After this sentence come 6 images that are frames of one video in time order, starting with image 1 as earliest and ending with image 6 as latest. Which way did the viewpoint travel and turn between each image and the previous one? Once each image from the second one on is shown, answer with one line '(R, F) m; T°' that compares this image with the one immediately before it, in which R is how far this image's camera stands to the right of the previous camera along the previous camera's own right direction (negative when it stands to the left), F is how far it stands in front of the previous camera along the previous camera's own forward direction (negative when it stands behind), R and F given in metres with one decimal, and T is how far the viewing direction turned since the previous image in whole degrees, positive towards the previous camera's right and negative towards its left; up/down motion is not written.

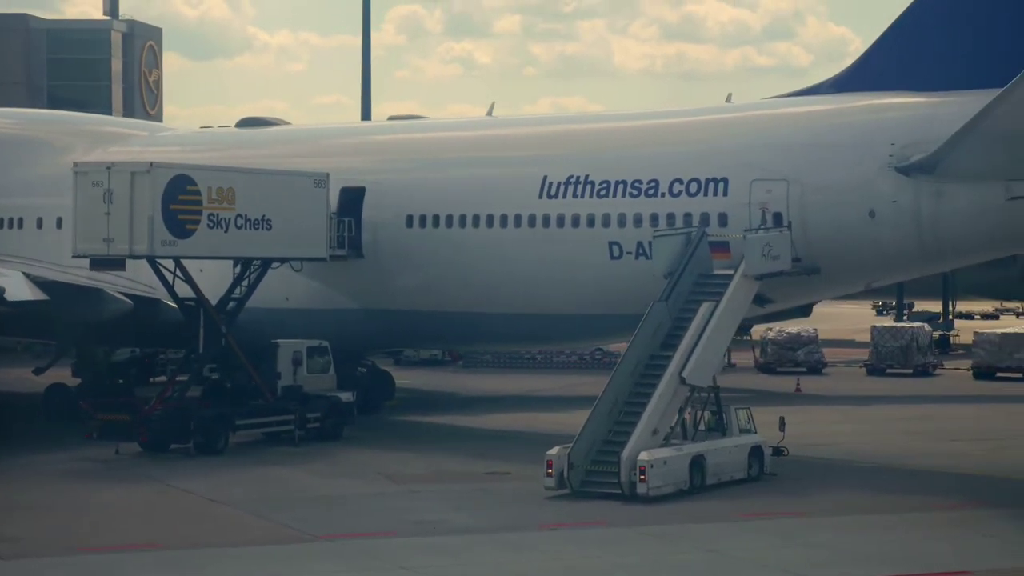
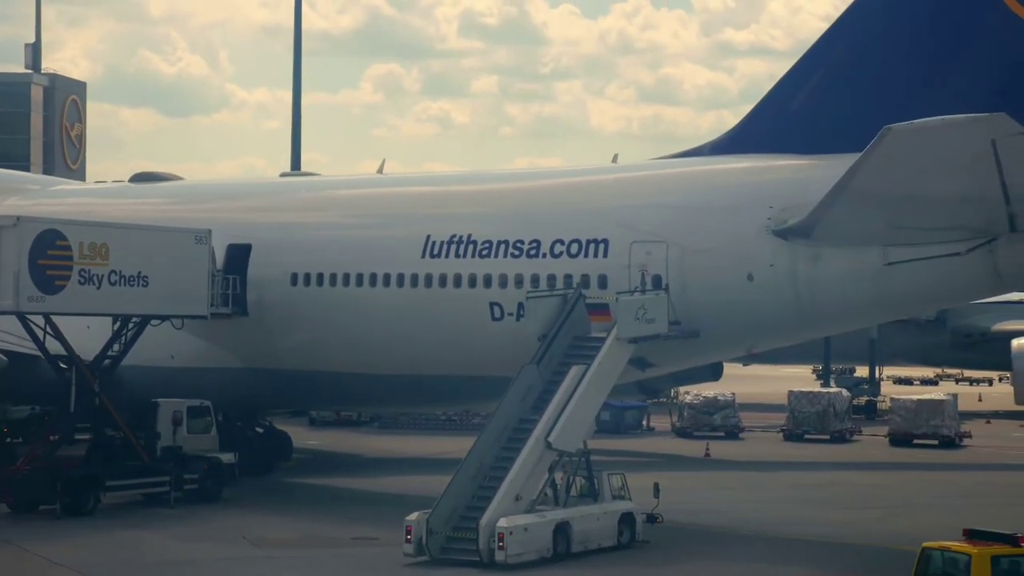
(+1.0, +0.3) m; +1°
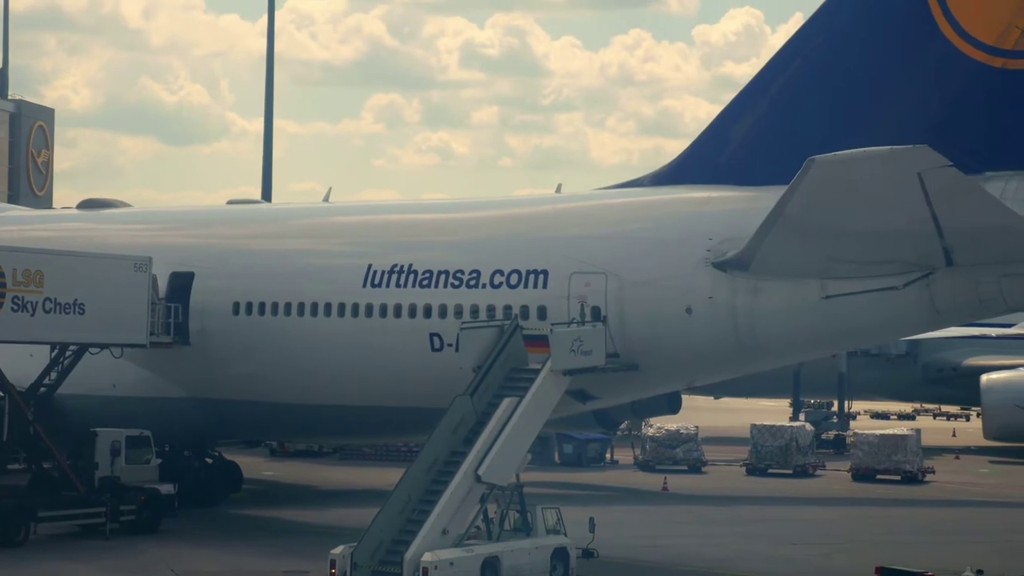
(+0.6, +0.2) m; 0°
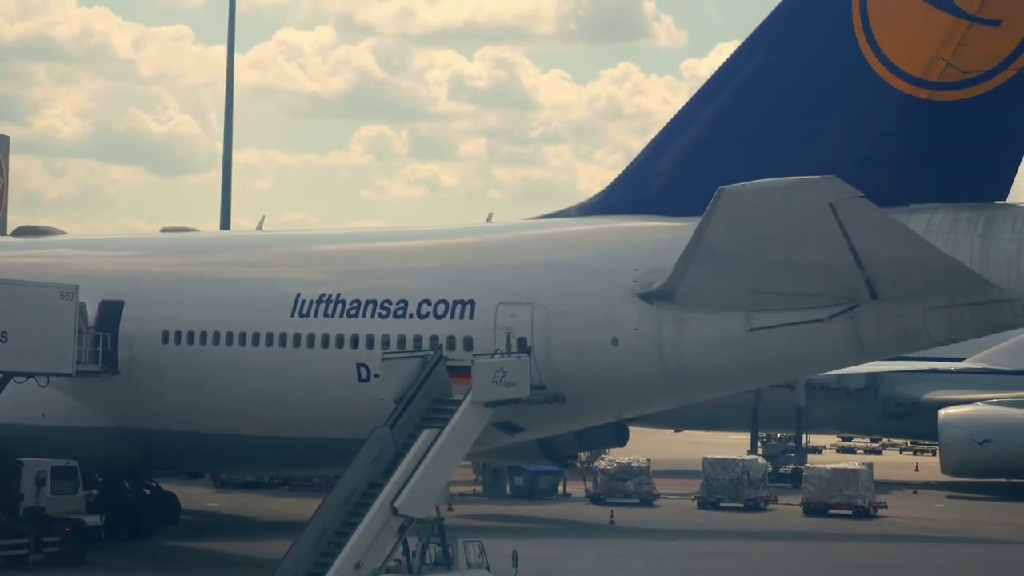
(+0.6, +0.2) m; 0°
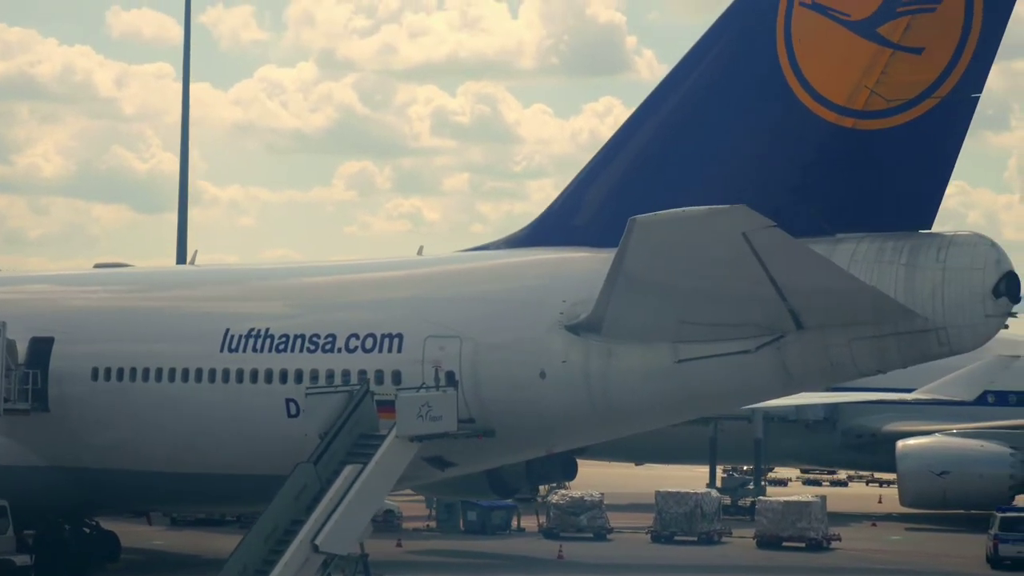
(+0.5, +0.2) m; 0°
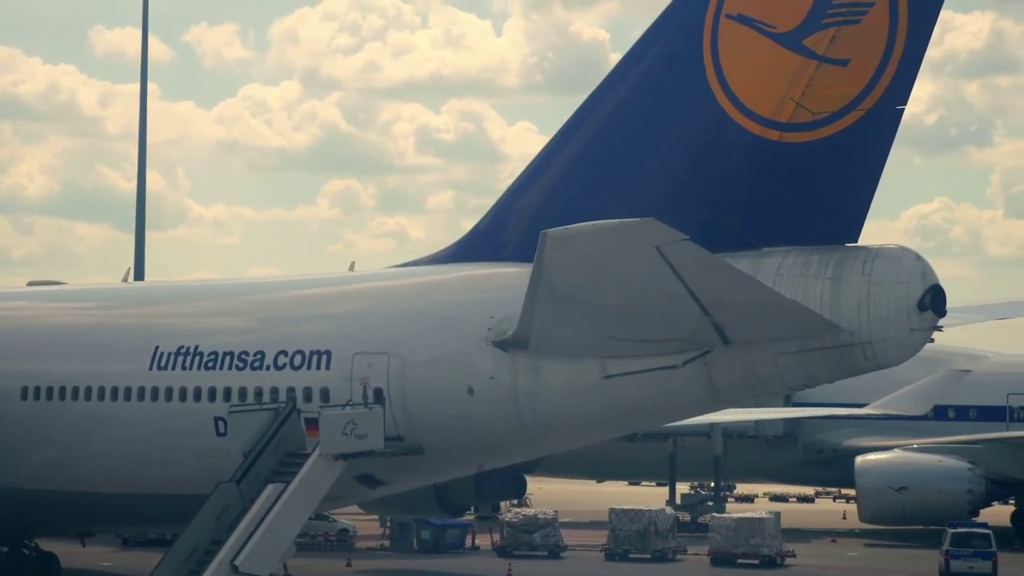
(+0.5, +0.2) m; 0°
